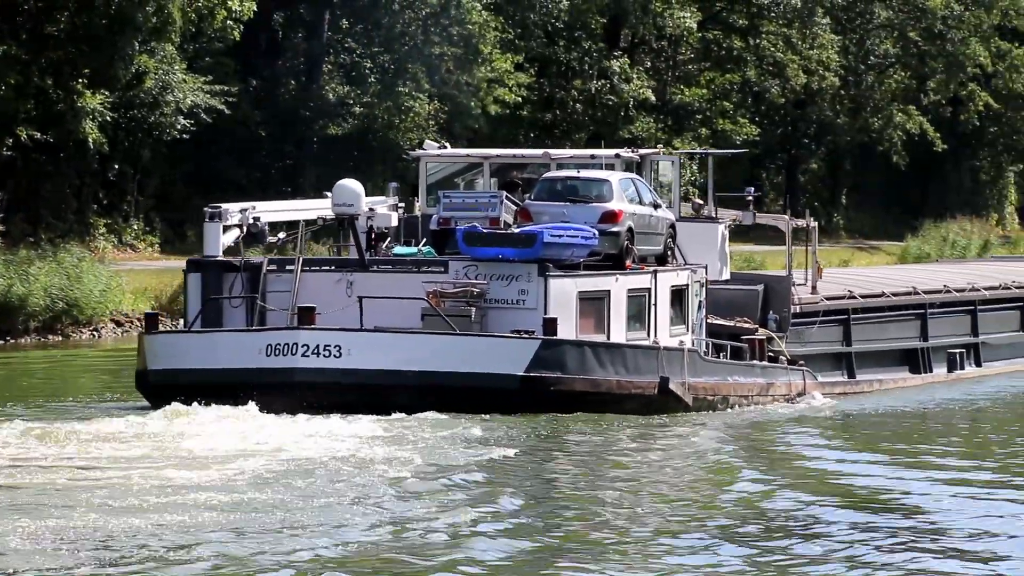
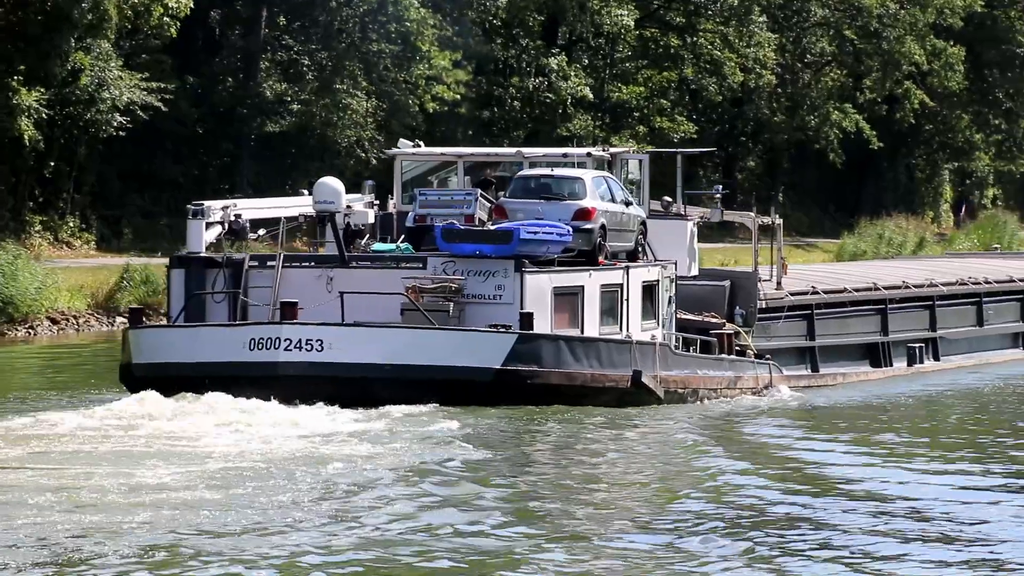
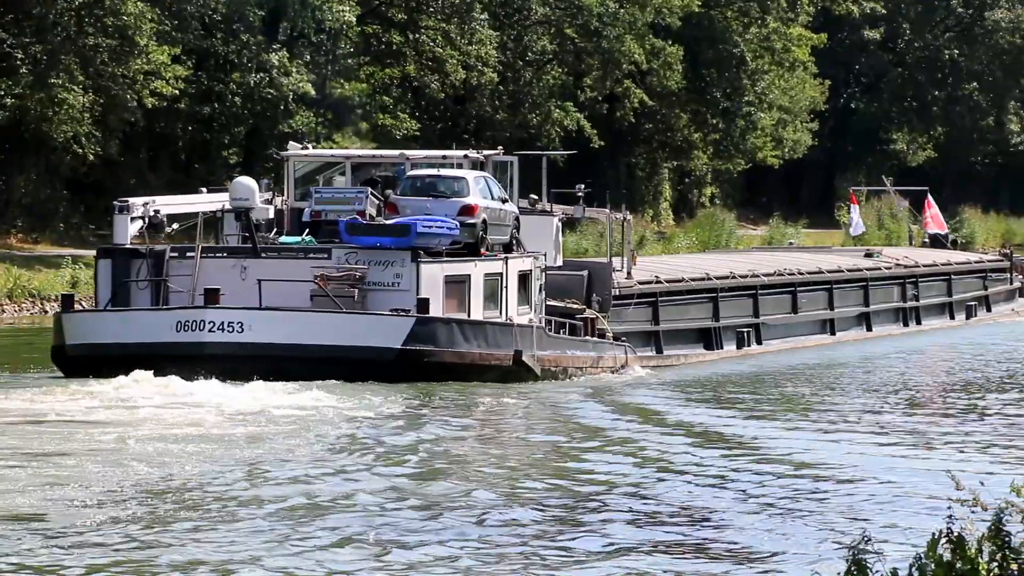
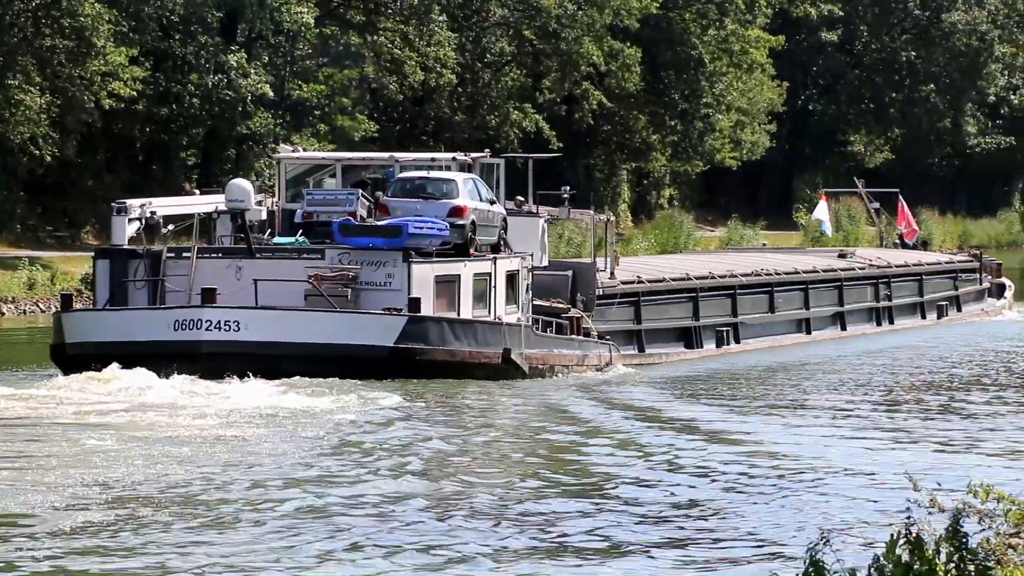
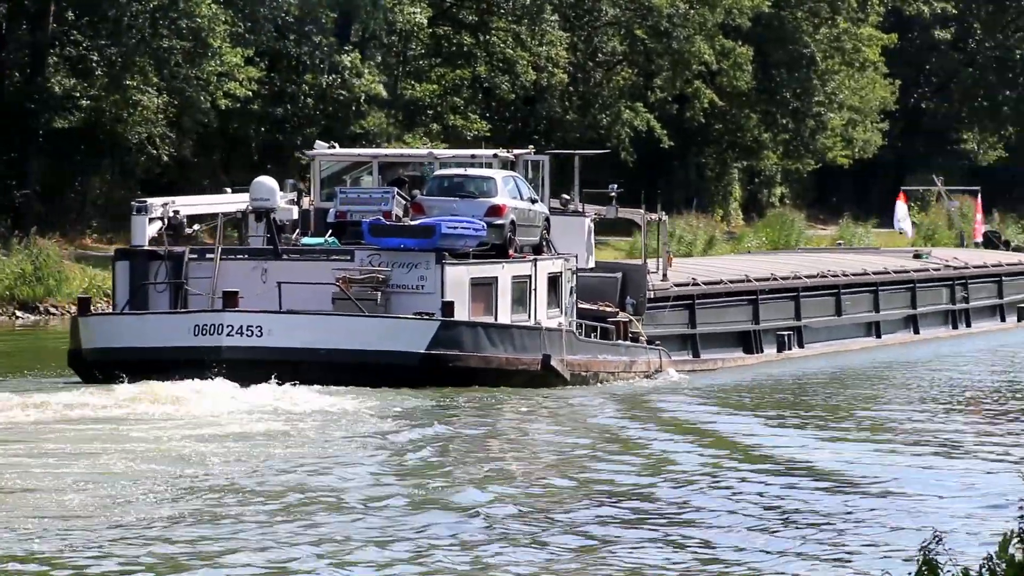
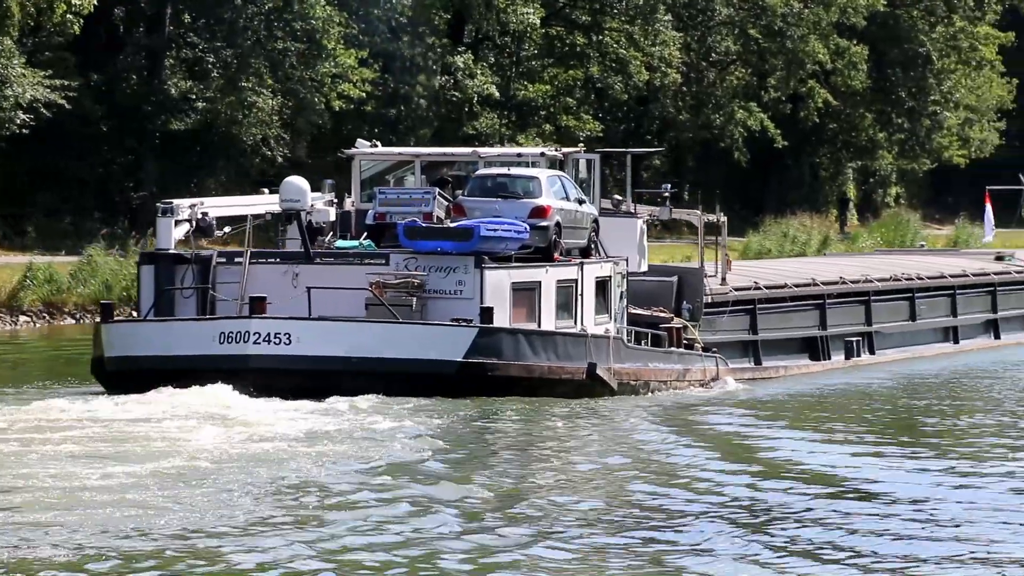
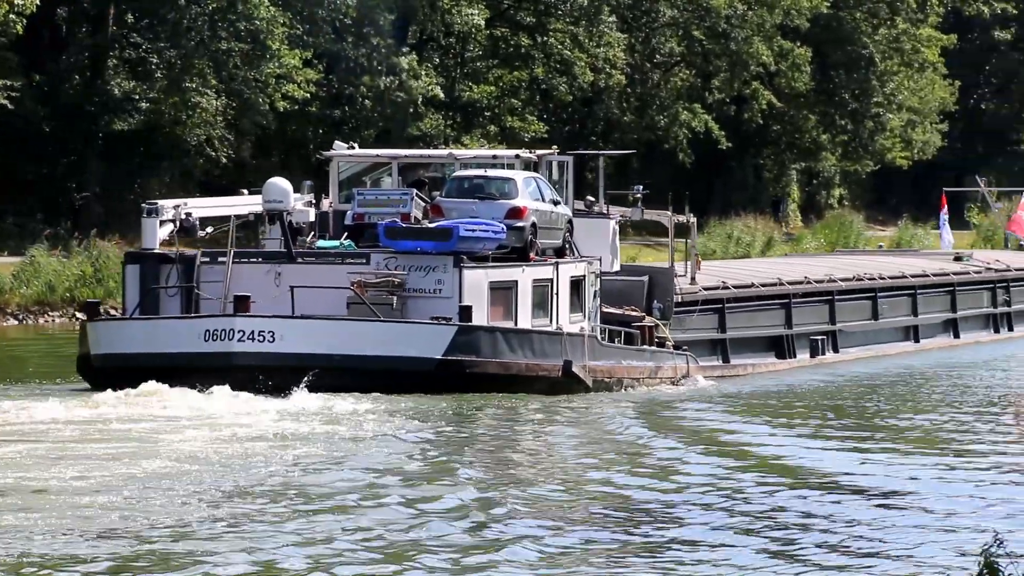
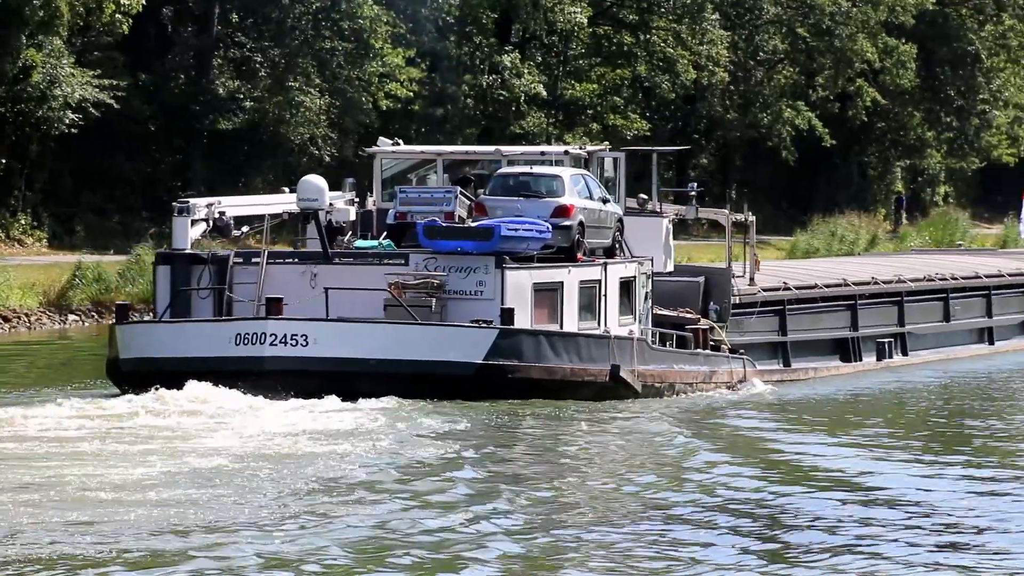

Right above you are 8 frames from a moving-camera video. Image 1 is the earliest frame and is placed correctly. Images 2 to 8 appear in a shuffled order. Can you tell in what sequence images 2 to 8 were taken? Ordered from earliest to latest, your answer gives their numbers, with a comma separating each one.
2, 8, 6, 7, 5, 3, 4
